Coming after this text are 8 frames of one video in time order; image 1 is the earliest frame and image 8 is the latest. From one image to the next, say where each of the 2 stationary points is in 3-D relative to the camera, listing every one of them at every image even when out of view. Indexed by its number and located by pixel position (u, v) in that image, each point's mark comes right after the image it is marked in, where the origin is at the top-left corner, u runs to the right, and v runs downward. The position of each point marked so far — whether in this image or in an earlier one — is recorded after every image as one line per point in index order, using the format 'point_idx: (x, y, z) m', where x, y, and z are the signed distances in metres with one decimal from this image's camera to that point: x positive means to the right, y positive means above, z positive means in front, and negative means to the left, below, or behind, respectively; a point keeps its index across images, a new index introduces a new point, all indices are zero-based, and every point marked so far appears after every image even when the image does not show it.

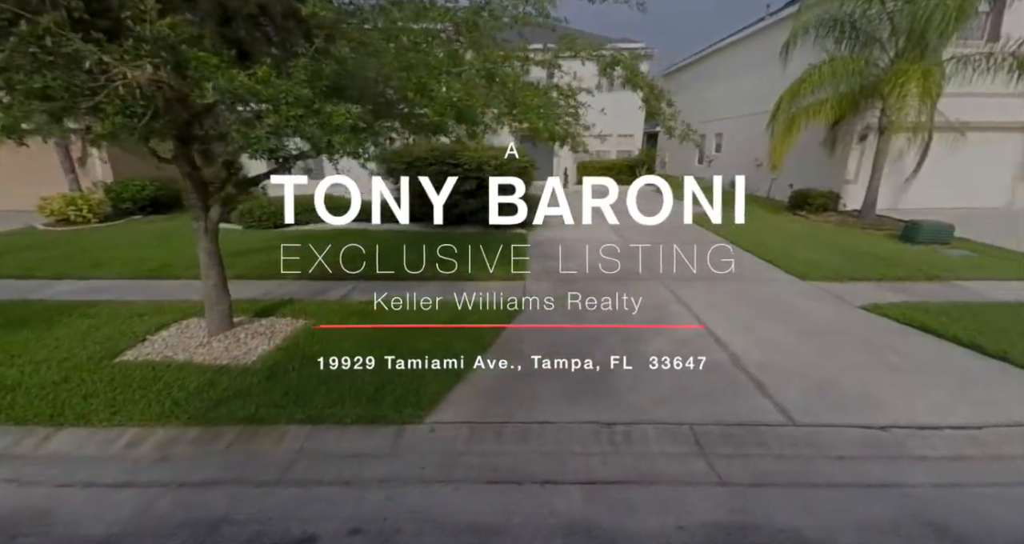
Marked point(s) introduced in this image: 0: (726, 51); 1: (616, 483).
0: (+8.7, +9.1, +17.9) m
1: (+0.7, -1.3, +2.7) m
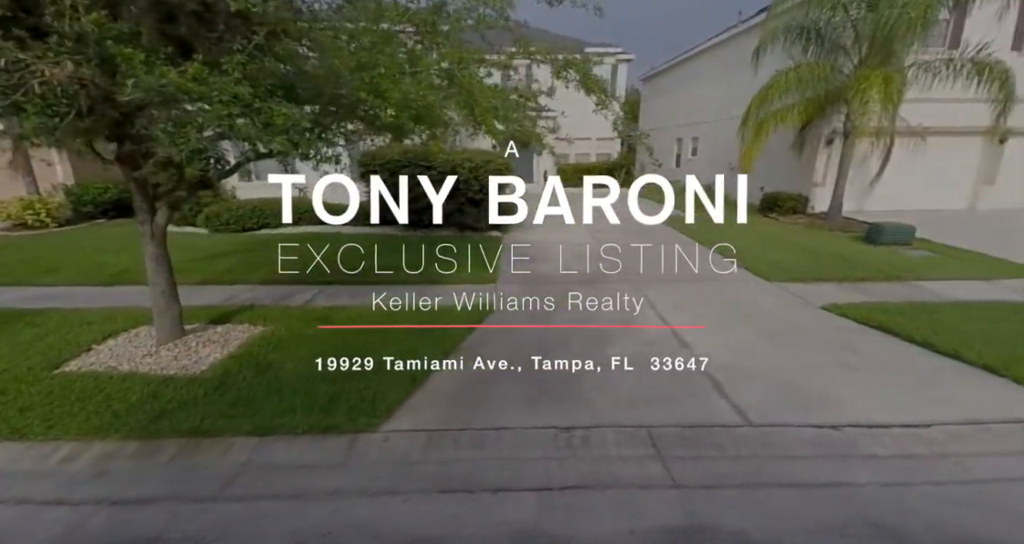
0: (+7.8, +9.0, +18.2) m
1: (+0.4, -1.3, +2.6) m
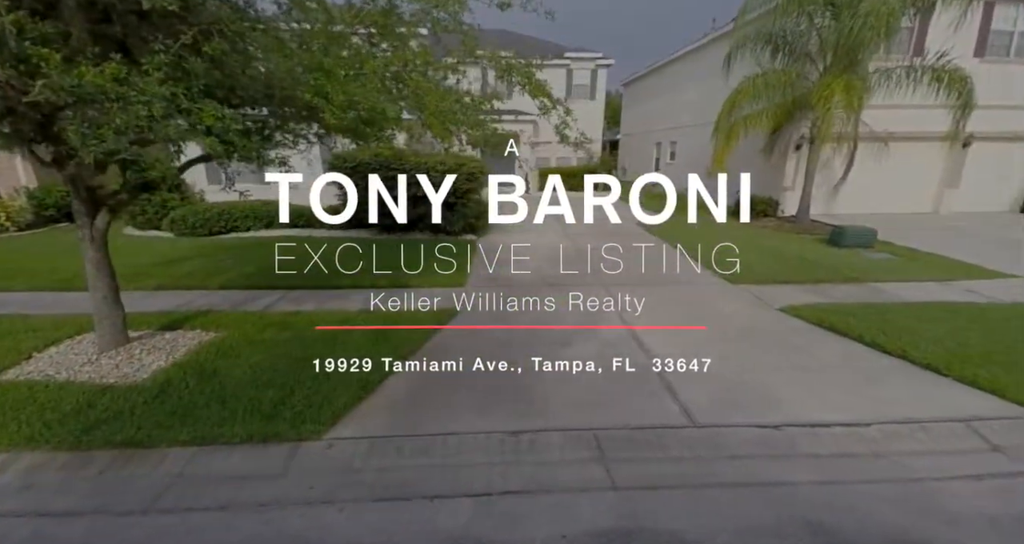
0: (+6.9, +8.9, +18.4) m
1: (0.0, -1.3, +2.6) m
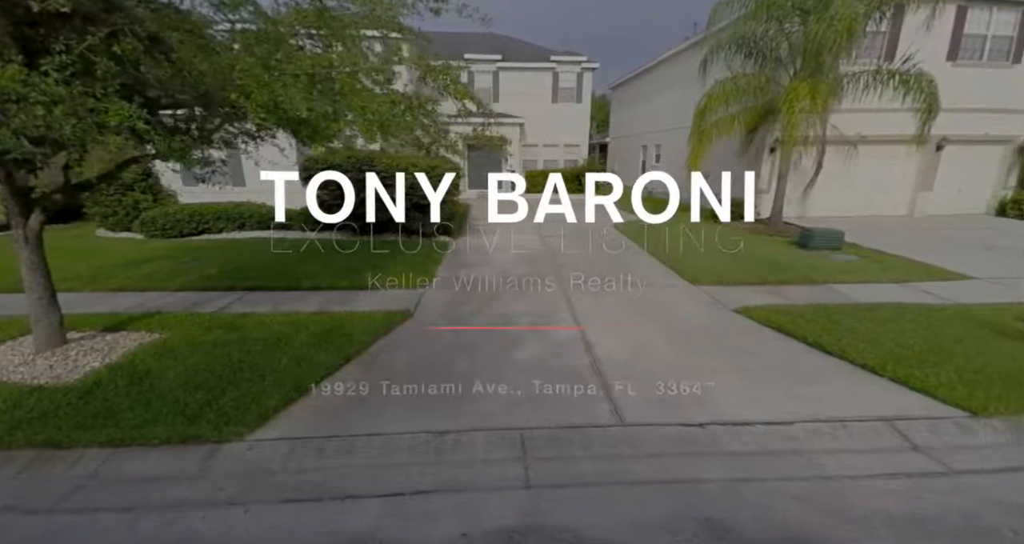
0: (+6.2, +8.8, +18.6) m
1: (-0.5, -1.3, +2.6) m
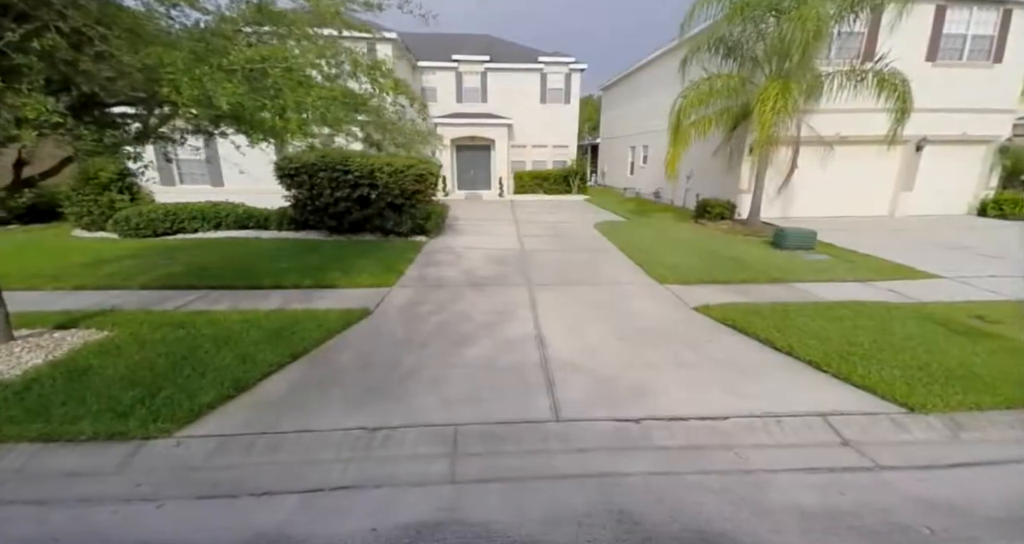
0: (+5.7, +8.8, +18.6) m
1: (-1.0, -1.3, +2.6) m
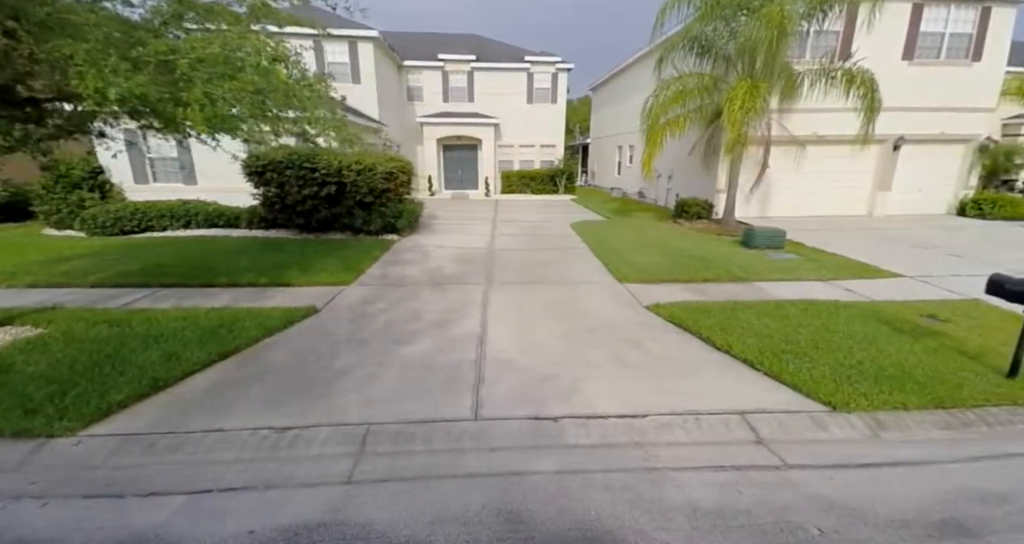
0: (+5.1, +8.8, +18.6) m
1: (-1.6, -1.3, +2.5) m
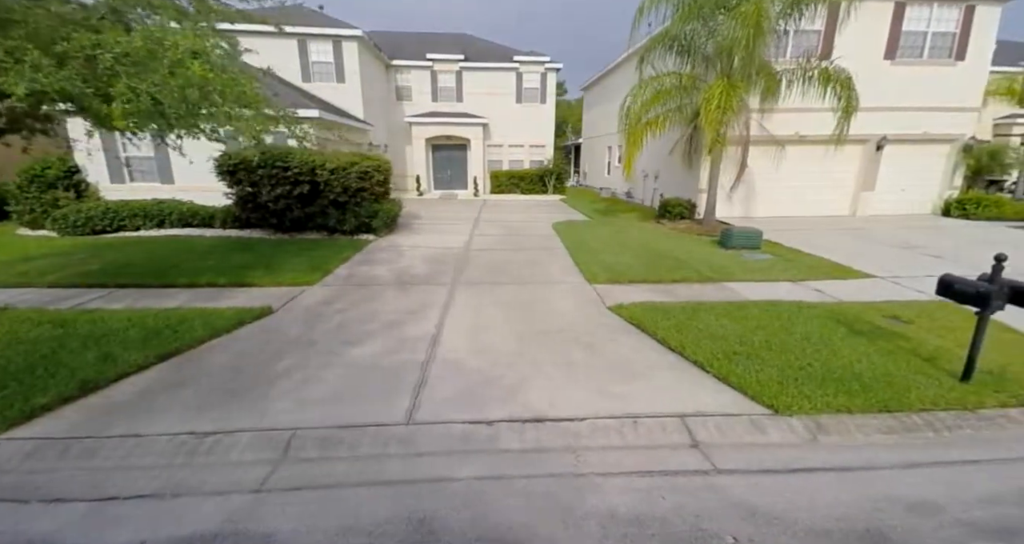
0: (+4.6, +8.8, +18.5) m
1: (-2.1, -1.3, +2.5) m
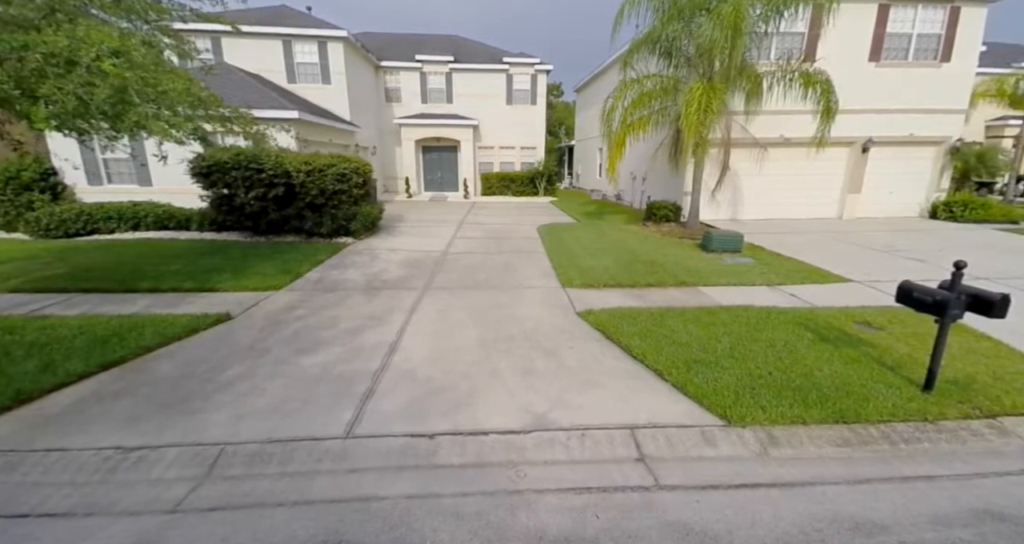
0: (+4.2, +8.7, +18.4) m
1: (-2.5, -1.3, +2.4) m
